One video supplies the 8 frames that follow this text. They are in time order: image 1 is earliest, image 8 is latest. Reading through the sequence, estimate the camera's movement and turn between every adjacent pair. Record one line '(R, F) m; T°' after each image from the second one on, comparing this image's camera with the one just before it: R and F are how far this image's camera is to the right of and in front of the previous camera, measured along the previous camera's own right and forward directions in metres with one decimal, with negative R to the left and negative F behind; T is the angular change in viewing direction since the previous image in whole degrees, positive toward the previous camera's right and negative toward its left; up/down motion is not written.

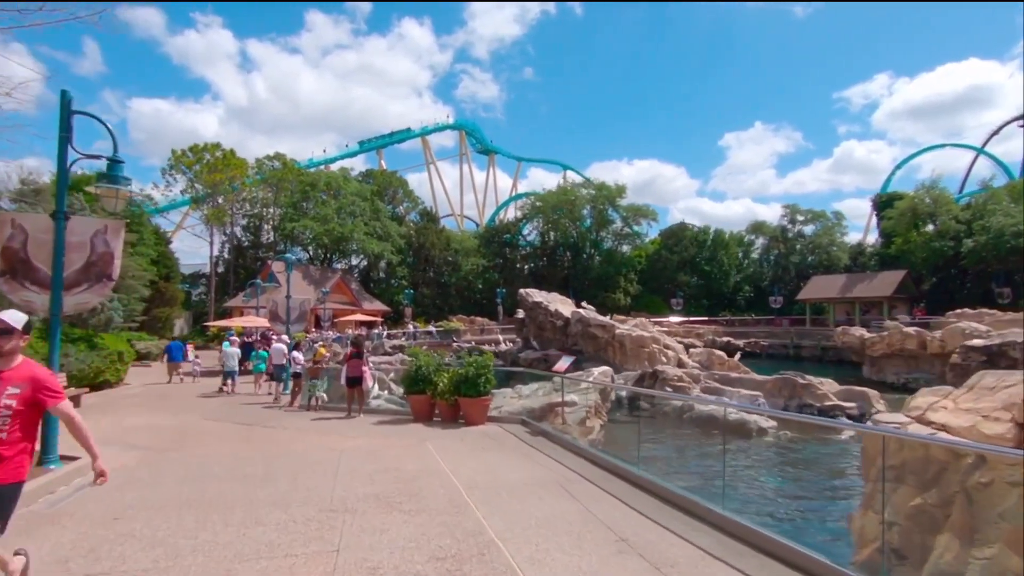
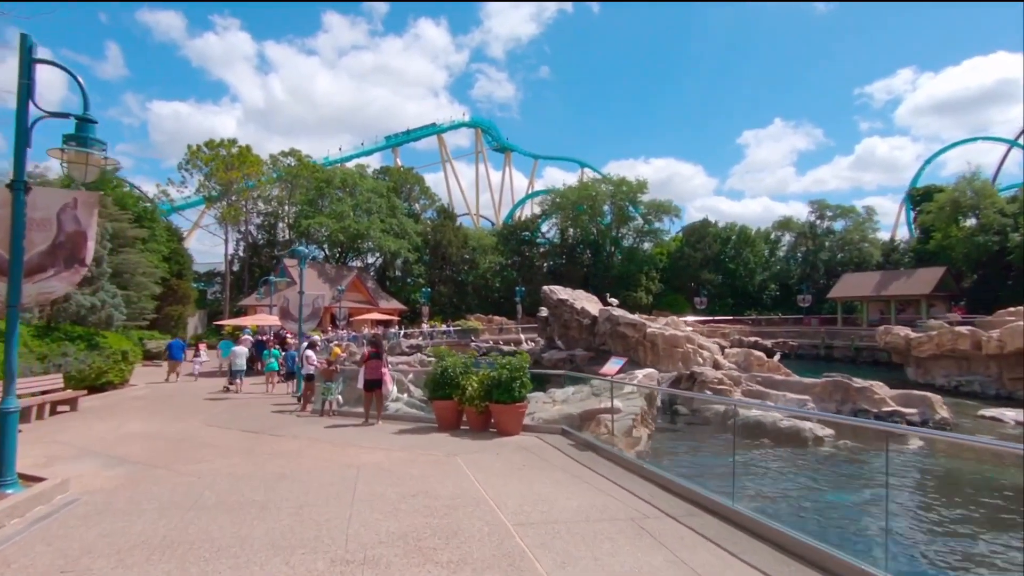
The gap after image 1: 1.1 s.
(-0.5, +1.6) m; -2°
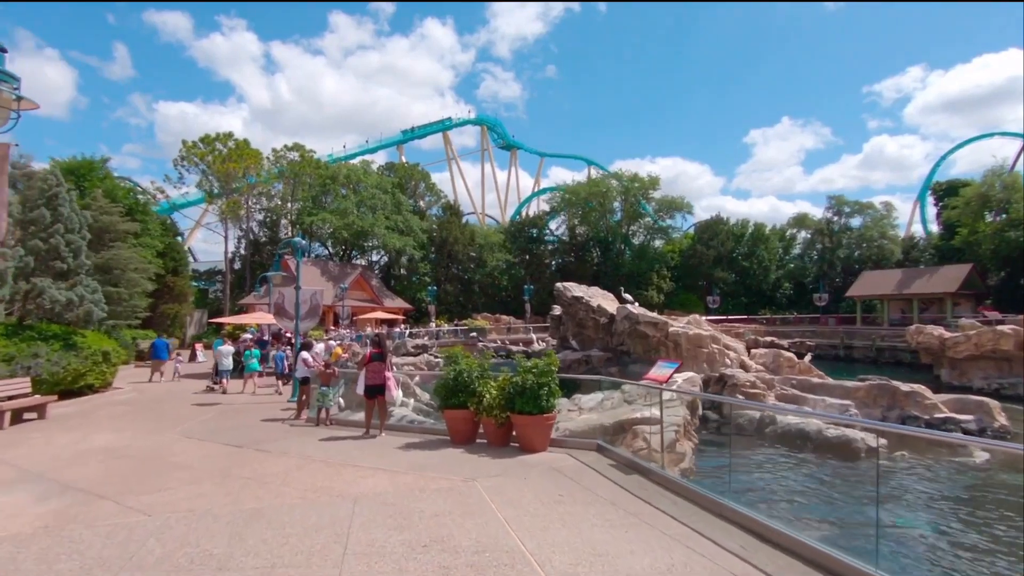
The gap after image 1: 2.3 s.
(-0.4, +1.8) m; -1°
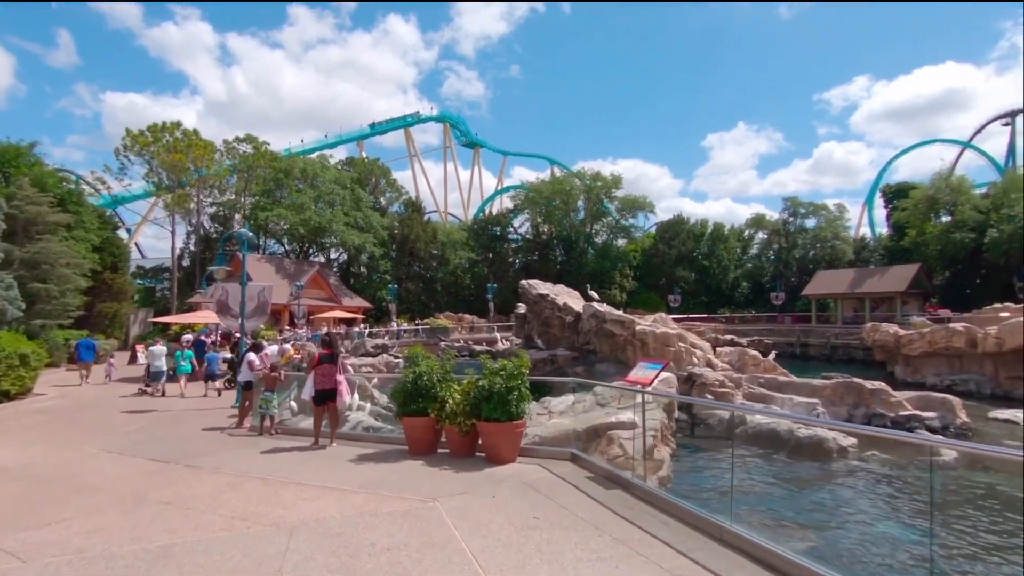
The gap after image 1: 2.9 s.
(-0.1, +1.0) m; +4°
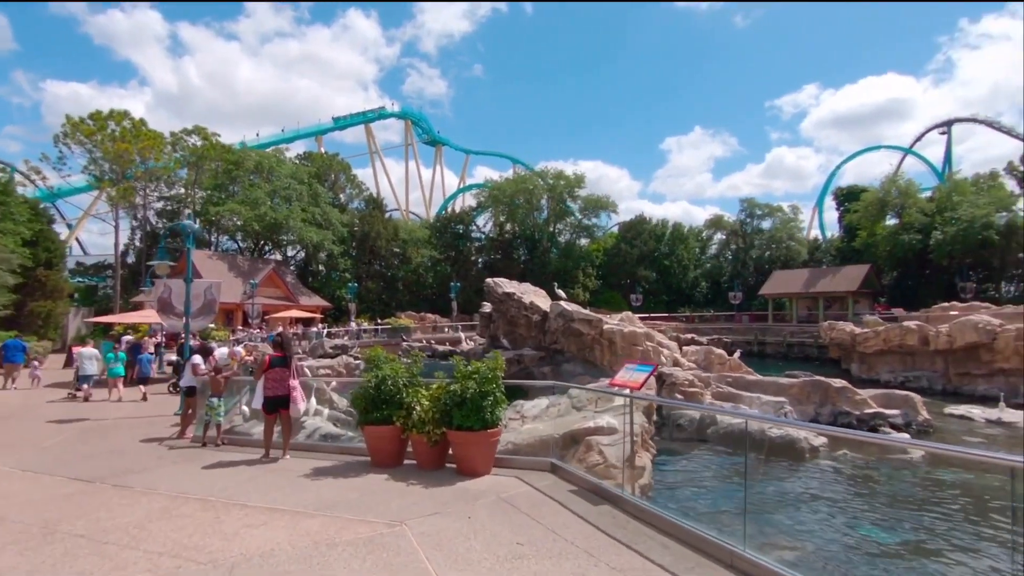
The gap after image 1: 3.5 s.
(-0.2, +0.8) m; +4°
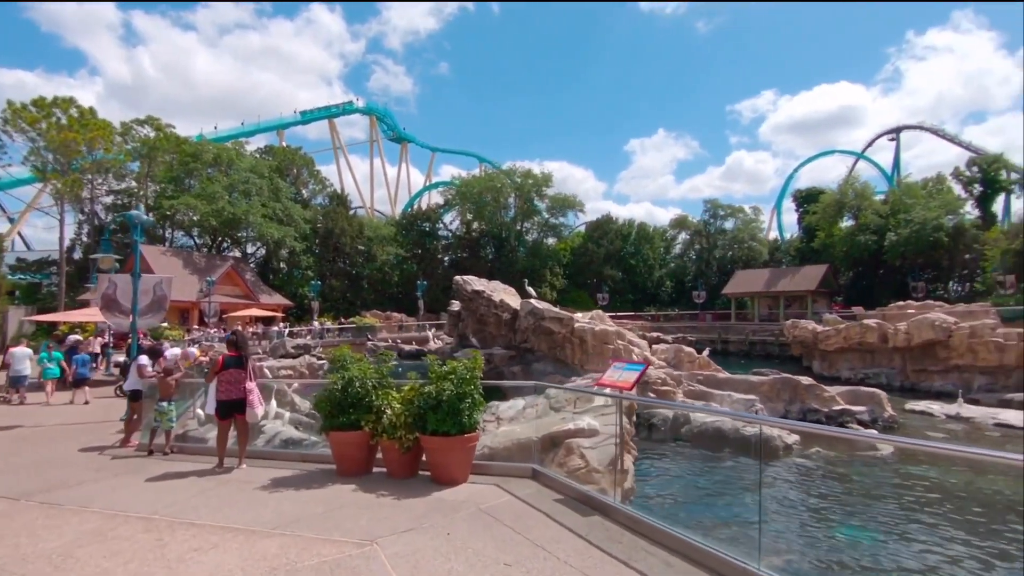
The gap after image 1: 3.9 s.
(-0.2, +0.6) m; +4°
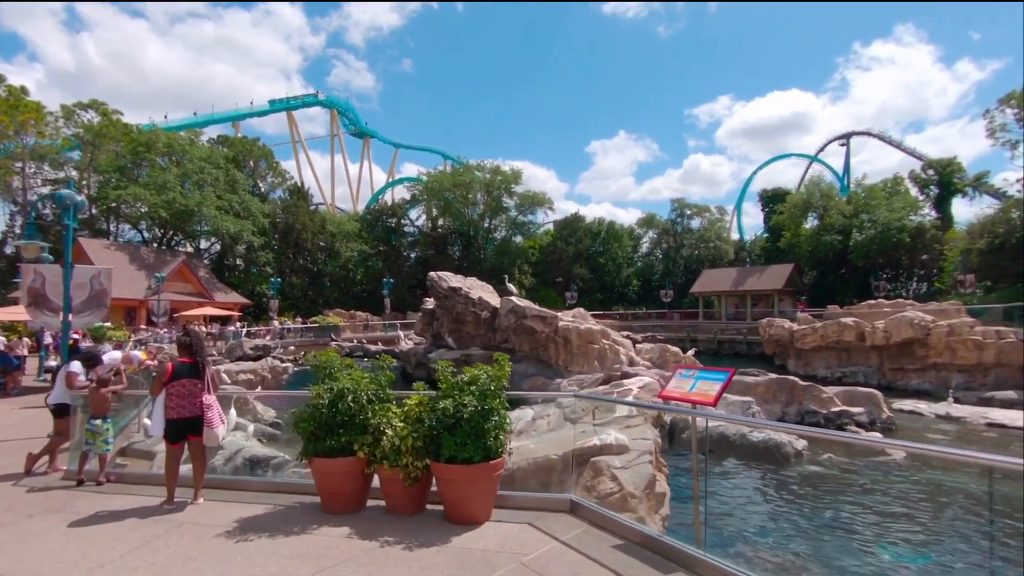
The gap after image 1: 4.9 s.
(-0.8, +1.5) m; +4°
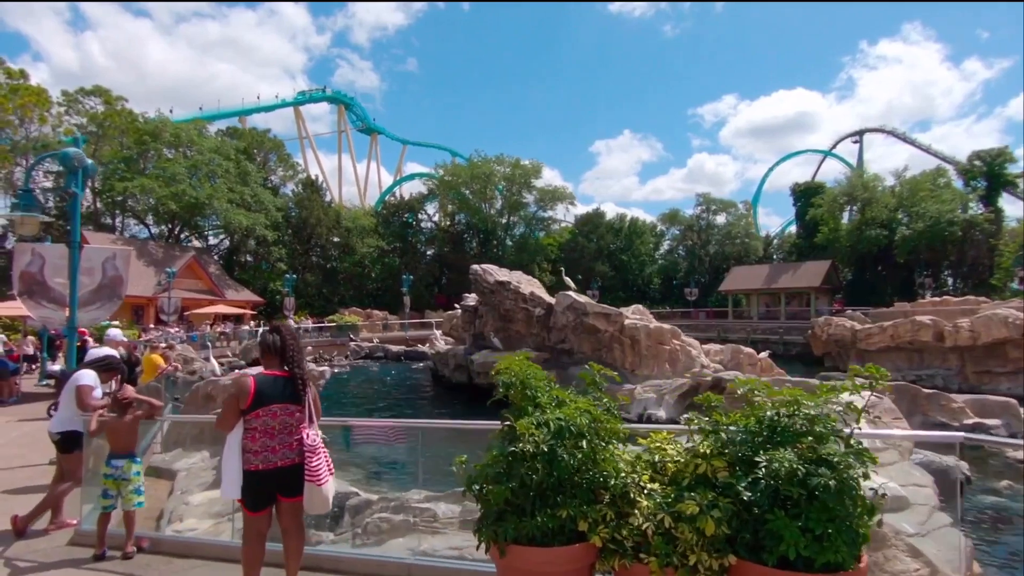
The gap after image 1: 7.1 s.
(-2.2, +2.7) m; 0°
